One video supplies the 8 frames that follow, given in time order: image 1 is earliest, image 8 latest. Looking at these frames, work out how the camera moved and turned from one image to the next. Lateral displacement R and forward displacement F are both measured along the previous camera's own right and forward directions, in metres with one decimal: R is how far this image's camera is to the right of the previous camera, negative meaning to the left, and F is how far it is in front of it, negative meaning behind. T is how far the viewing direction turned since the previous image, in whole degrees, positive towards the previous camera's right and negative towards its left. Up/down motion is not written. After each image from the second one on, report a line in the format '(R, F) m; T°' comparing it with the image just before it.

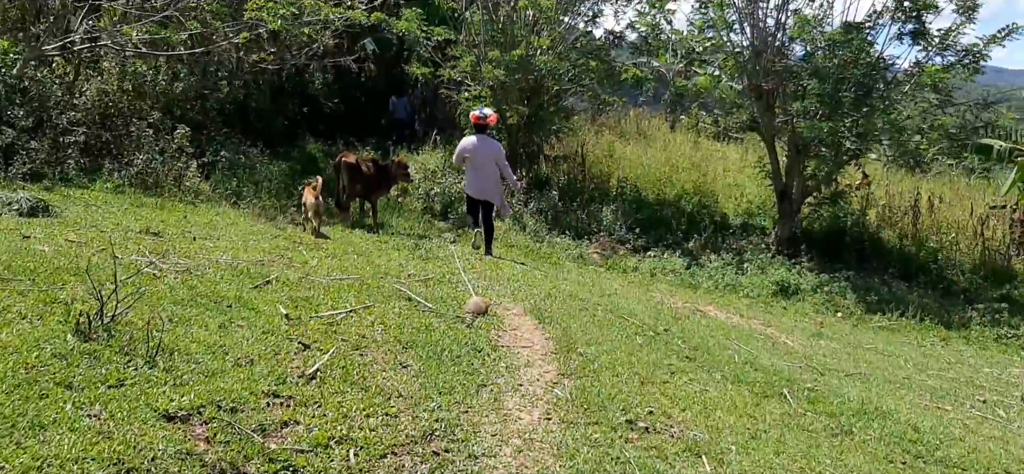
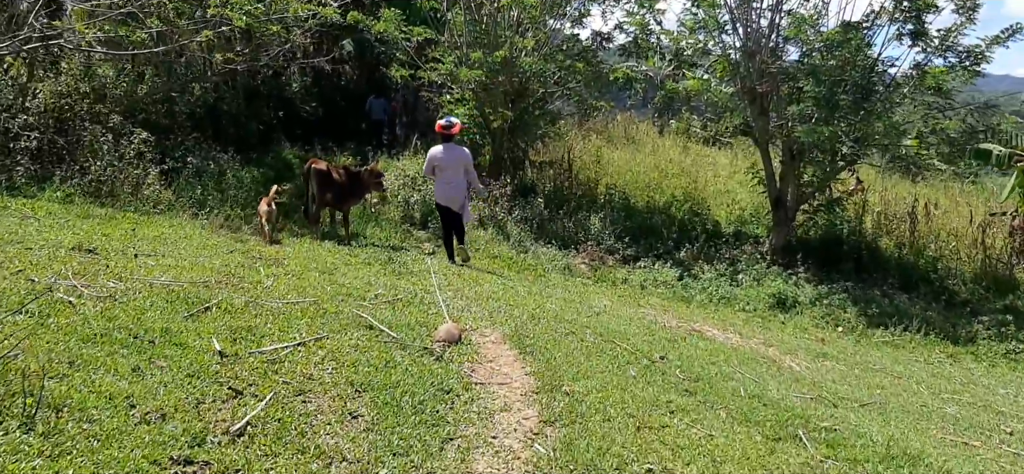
(0.0, +0.5) m; +1°
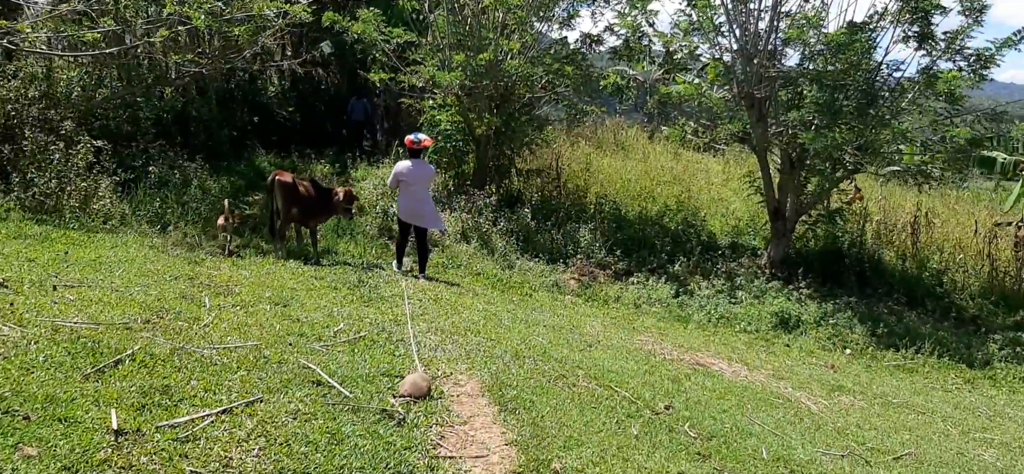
(0.0, +0.6) m; +1°
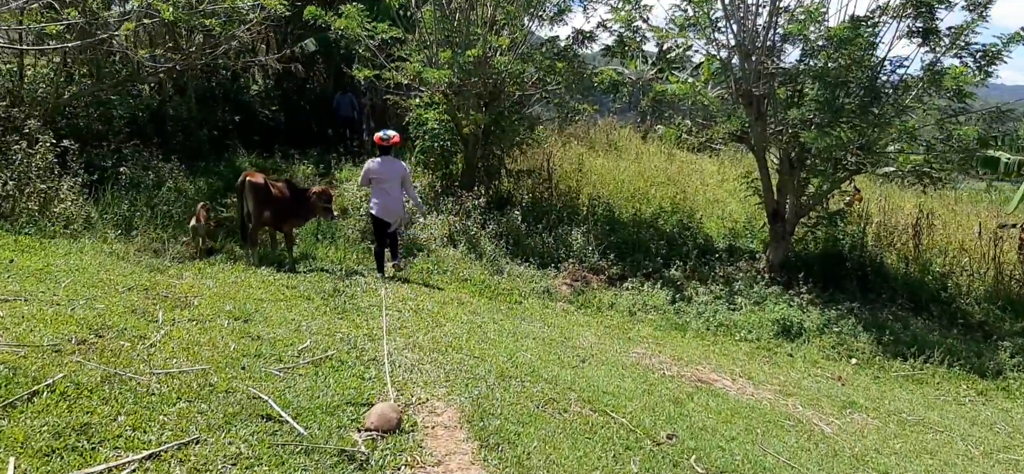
(0.0, +0.4) m; 0°
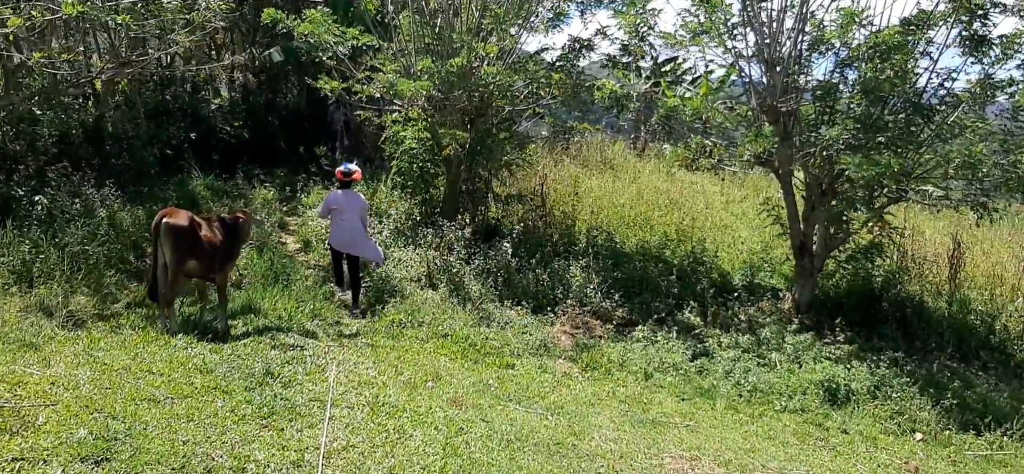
(0.0, +1.2) m; +1°
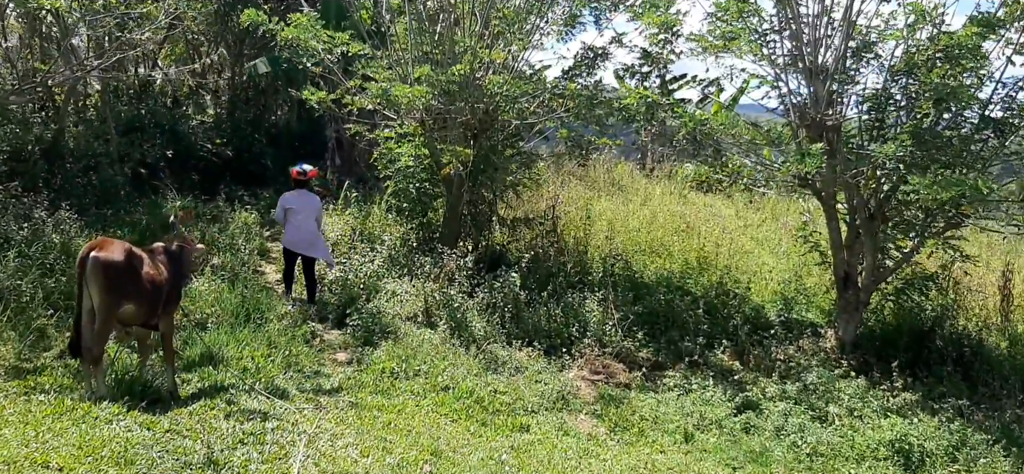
(-0.1, +0.9) m; 0°
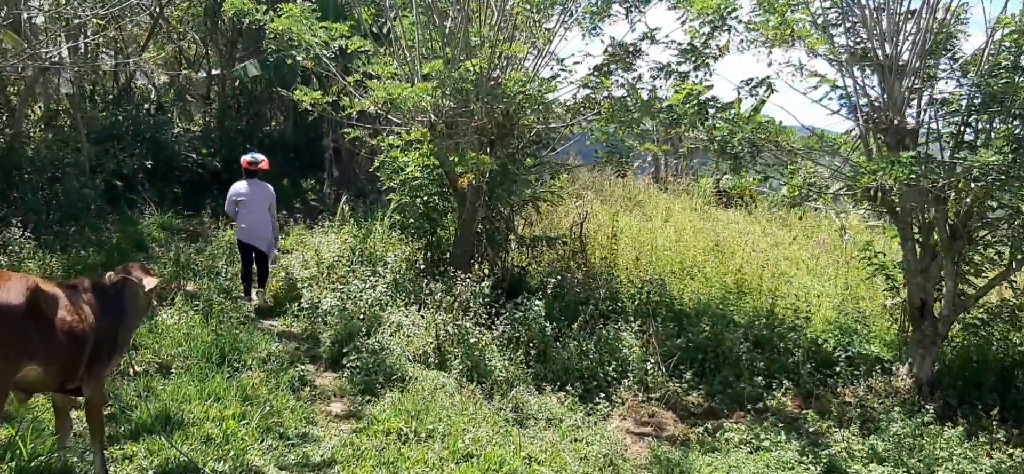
(-0.2, +1.0) m; 0°
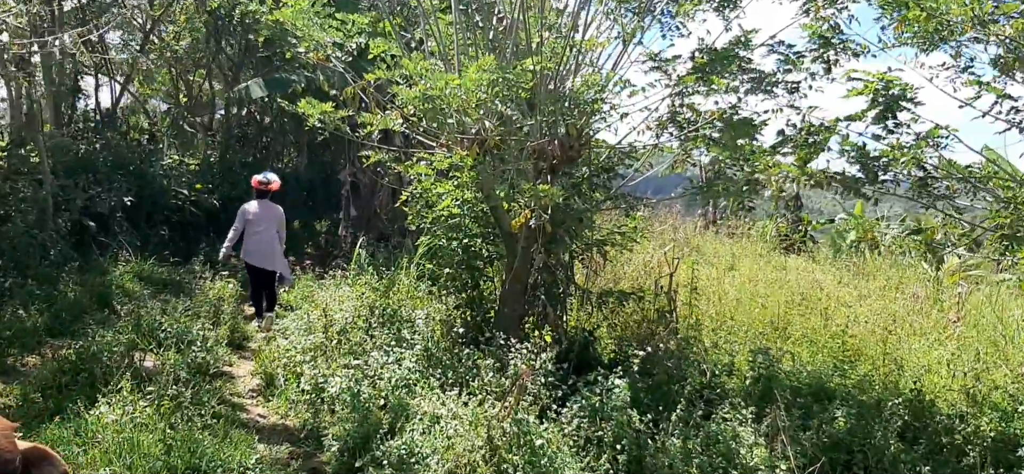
(-0.3, +1.6) m; -1°
